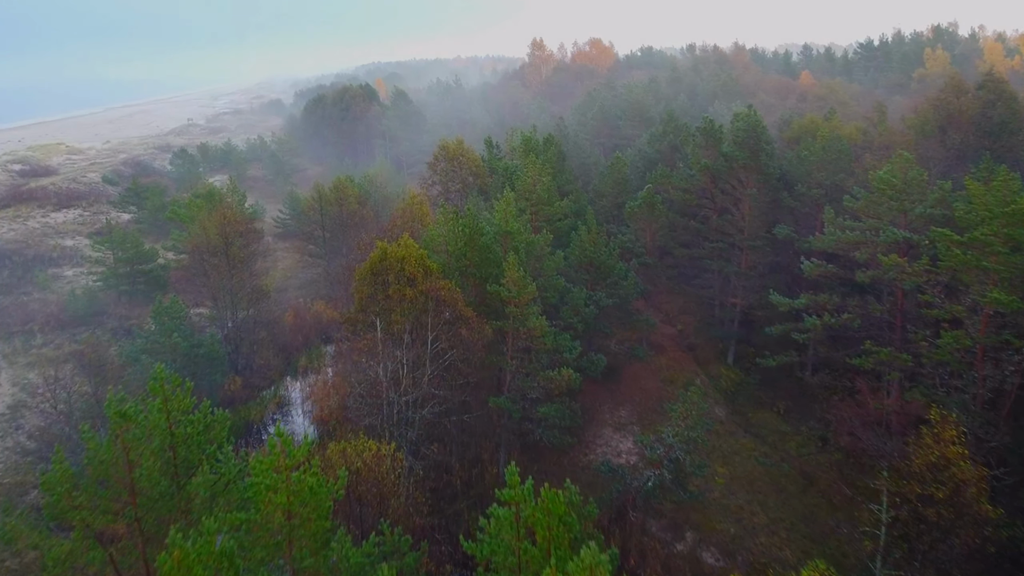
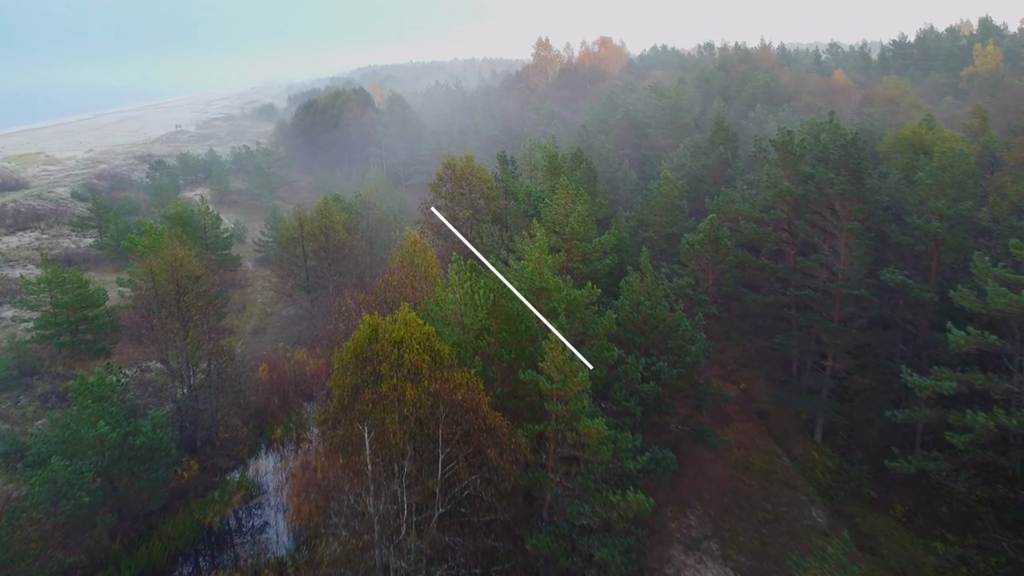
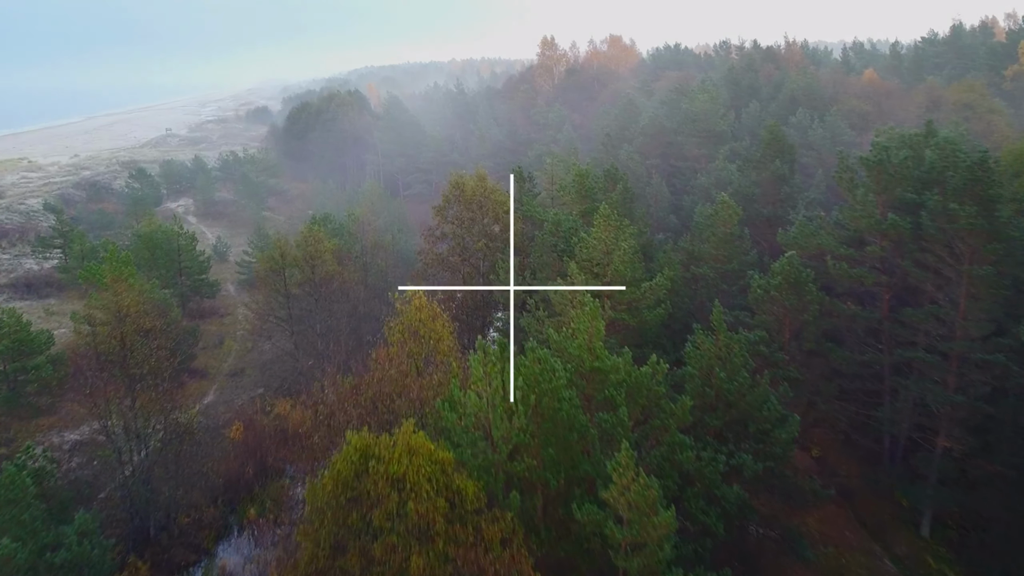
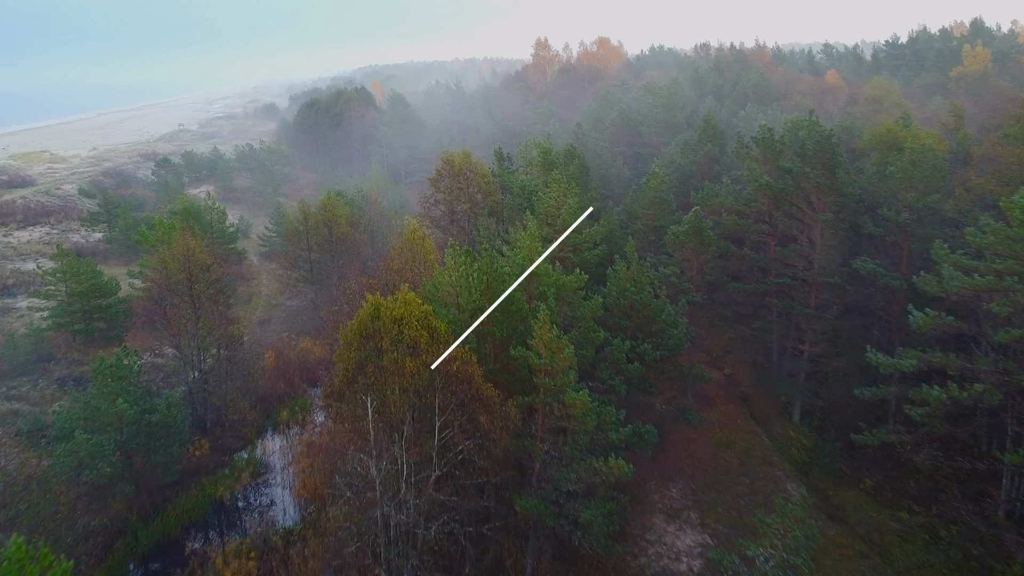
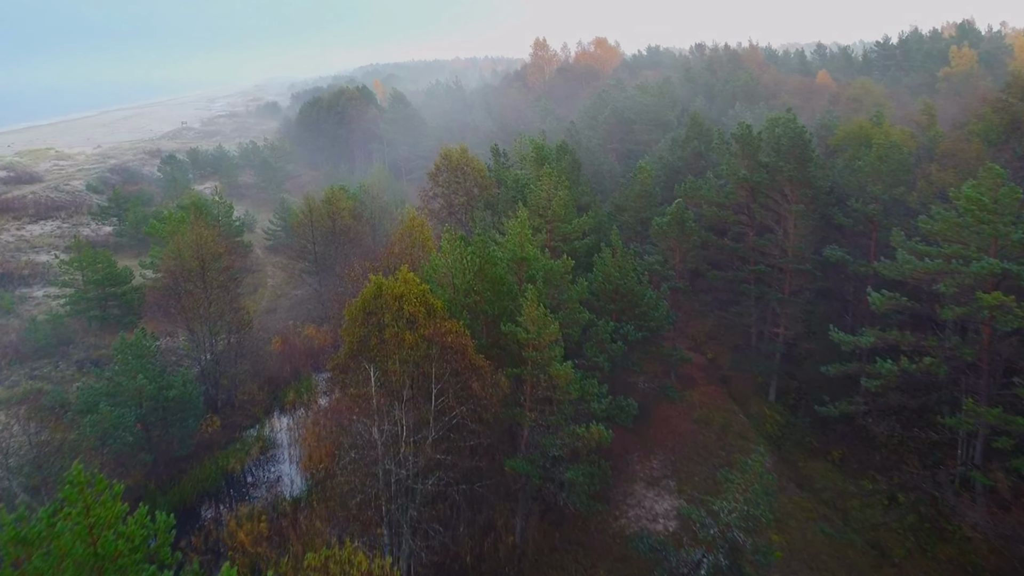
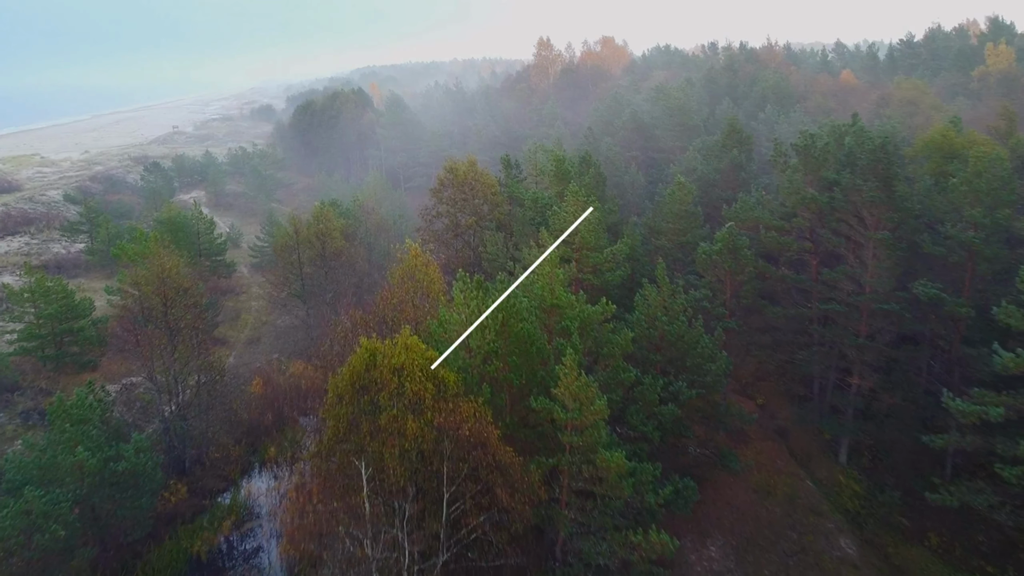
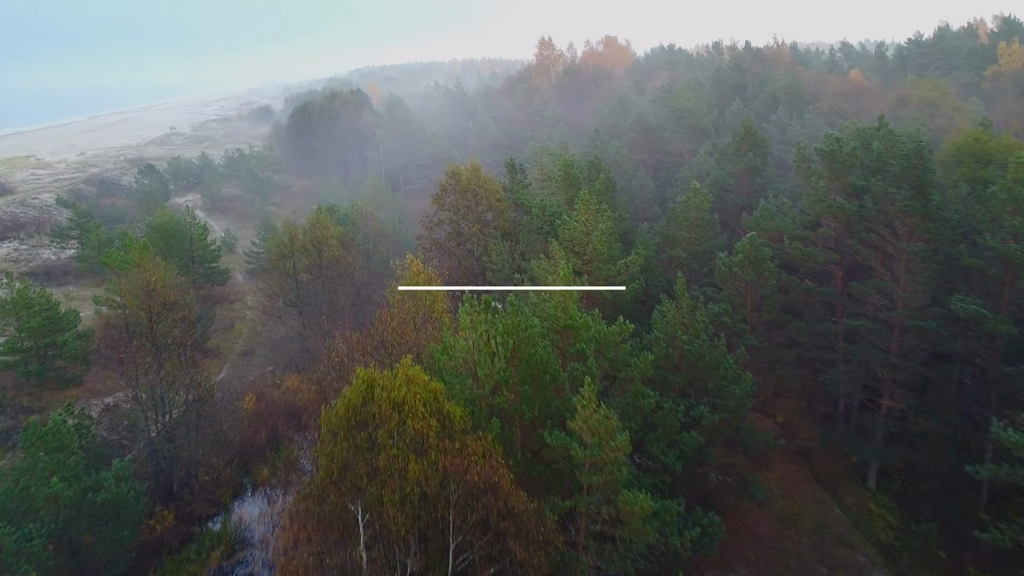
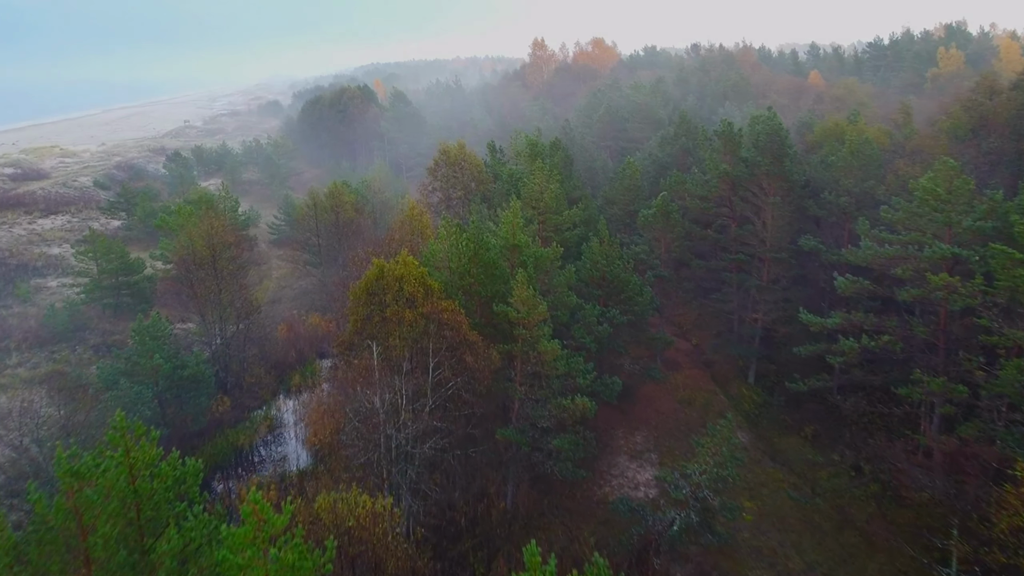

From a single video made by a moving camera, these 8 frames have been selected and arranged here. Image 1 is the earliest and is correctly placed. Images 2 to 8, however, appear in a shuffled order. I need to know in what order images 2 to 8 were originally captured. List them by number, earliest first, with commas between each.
8, 5, 4, 2, 6, 7, 3
